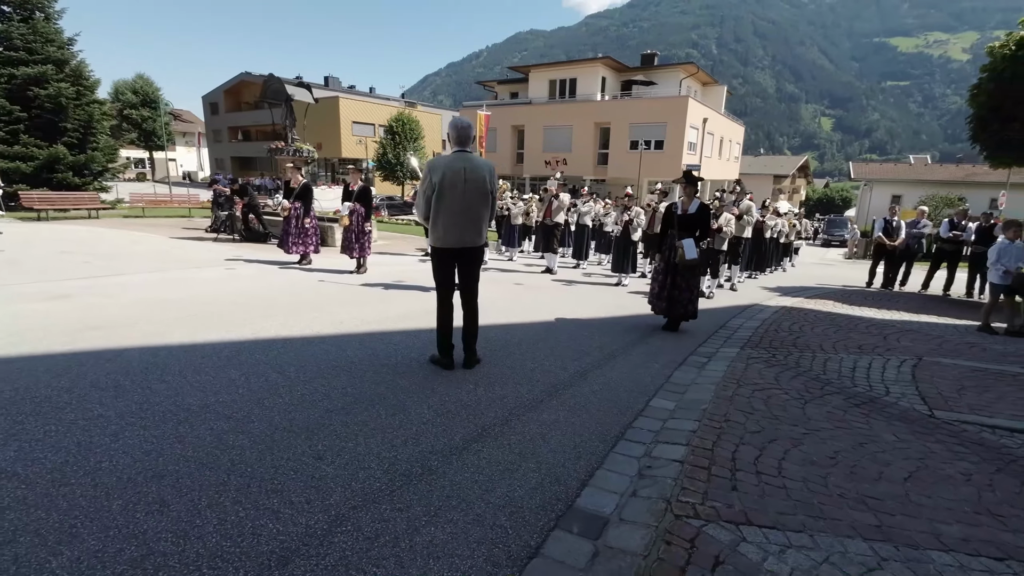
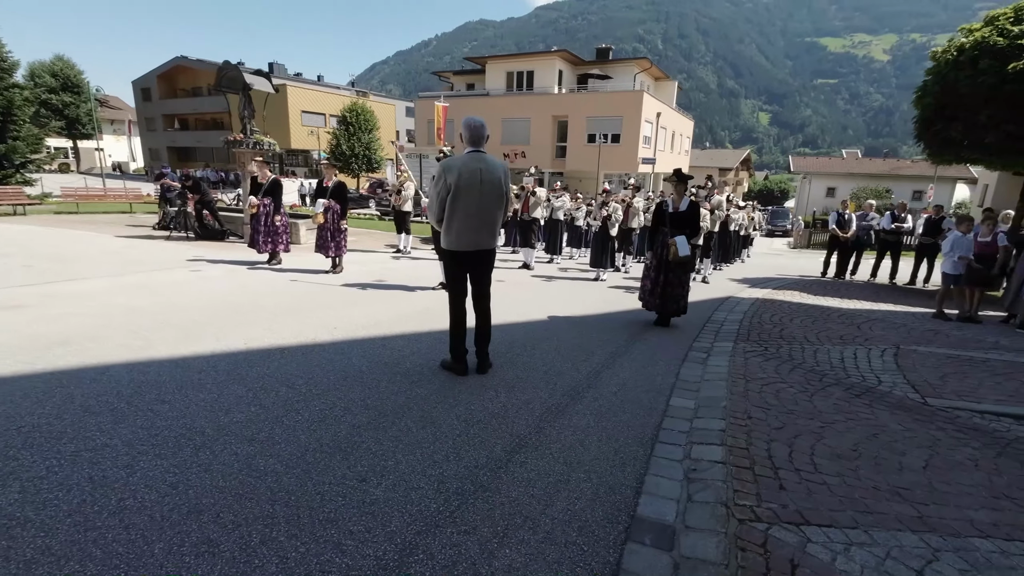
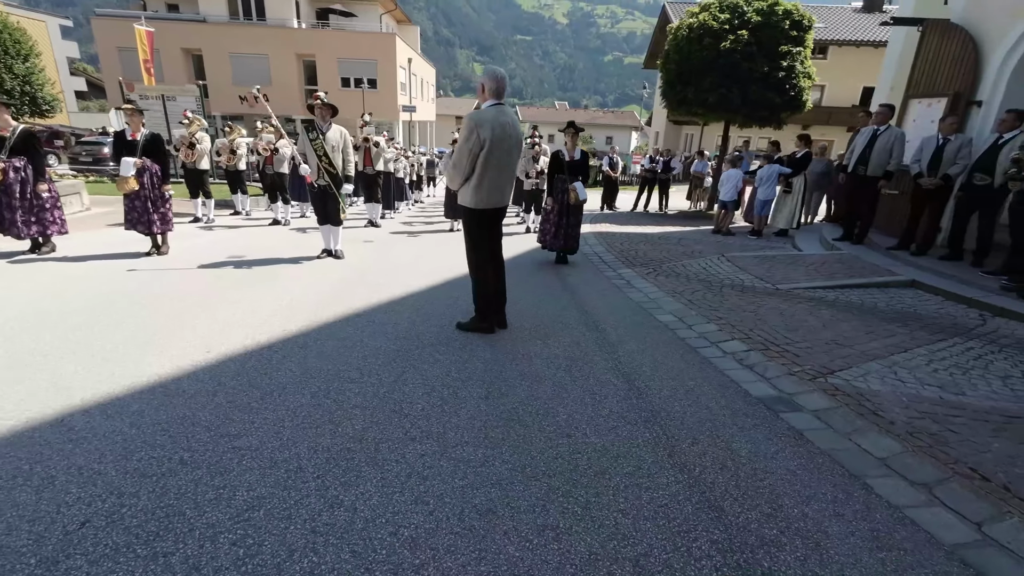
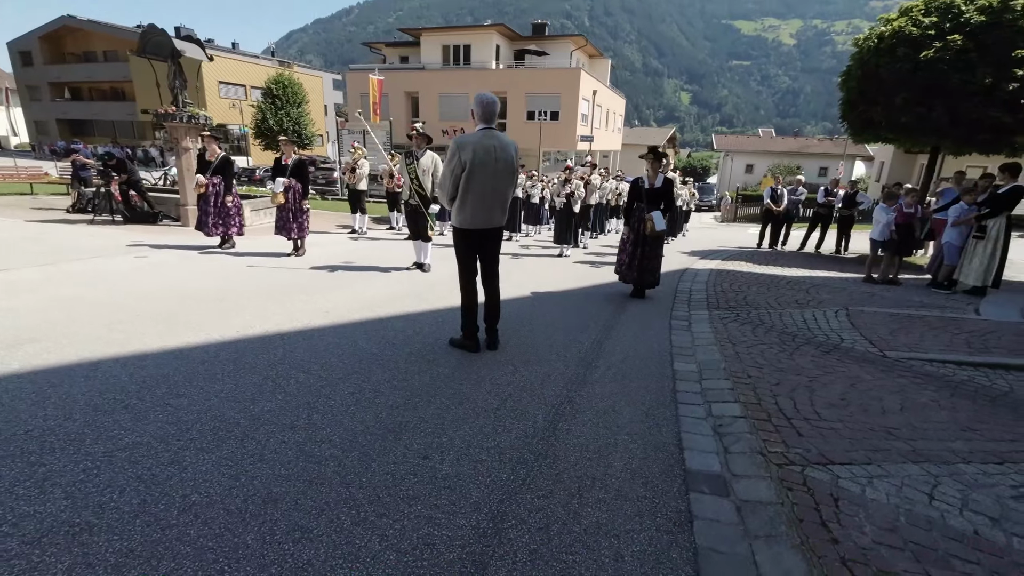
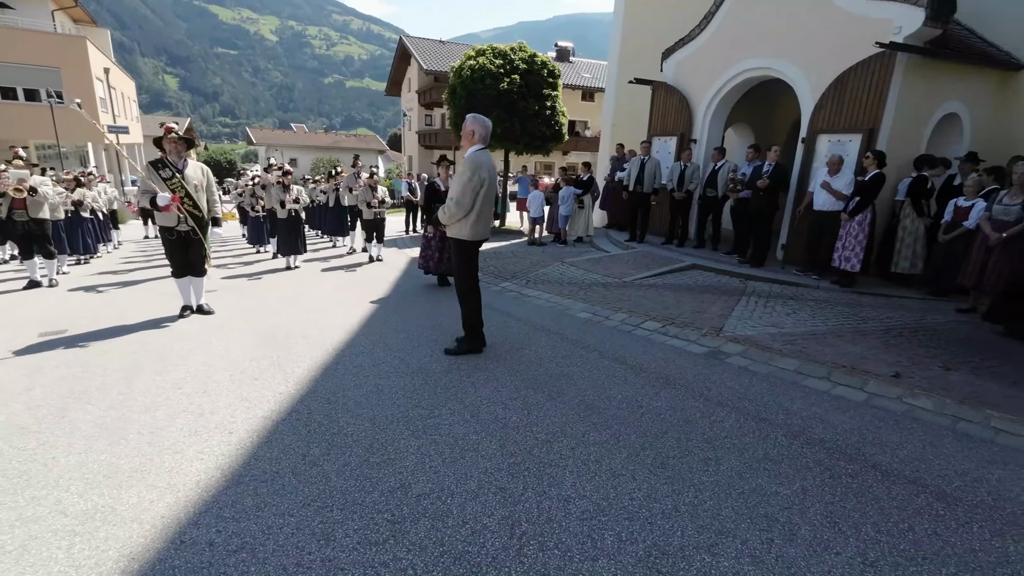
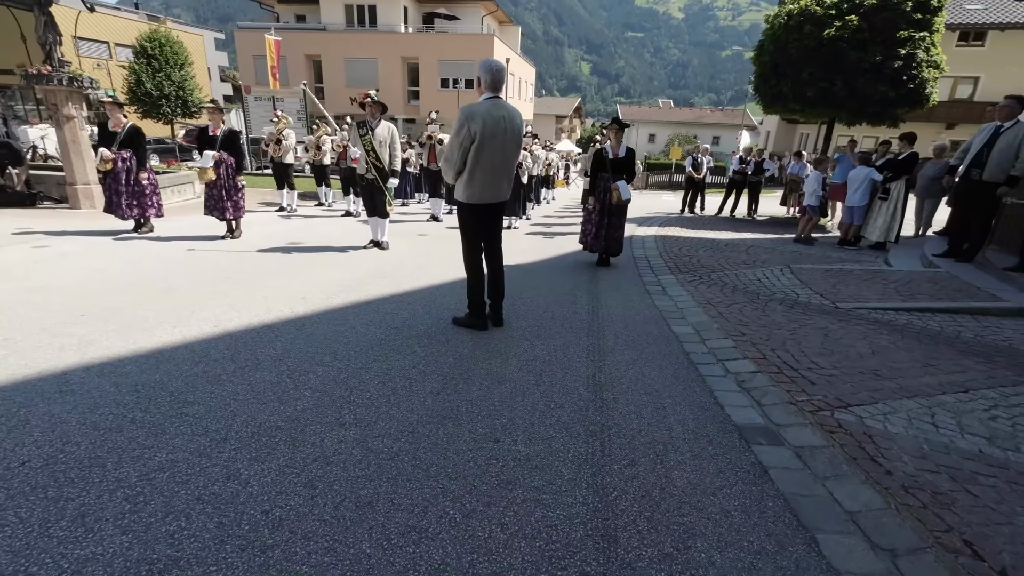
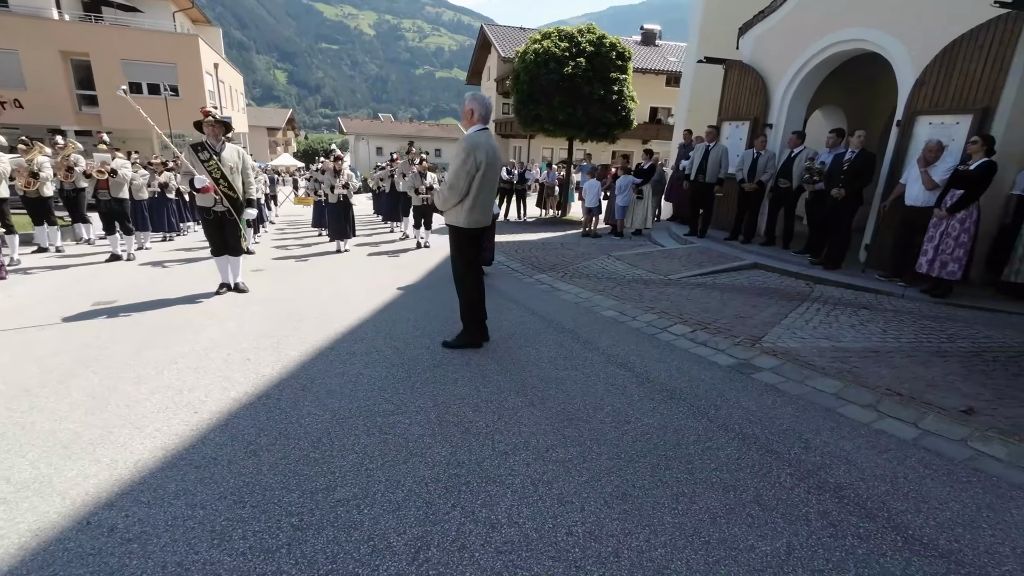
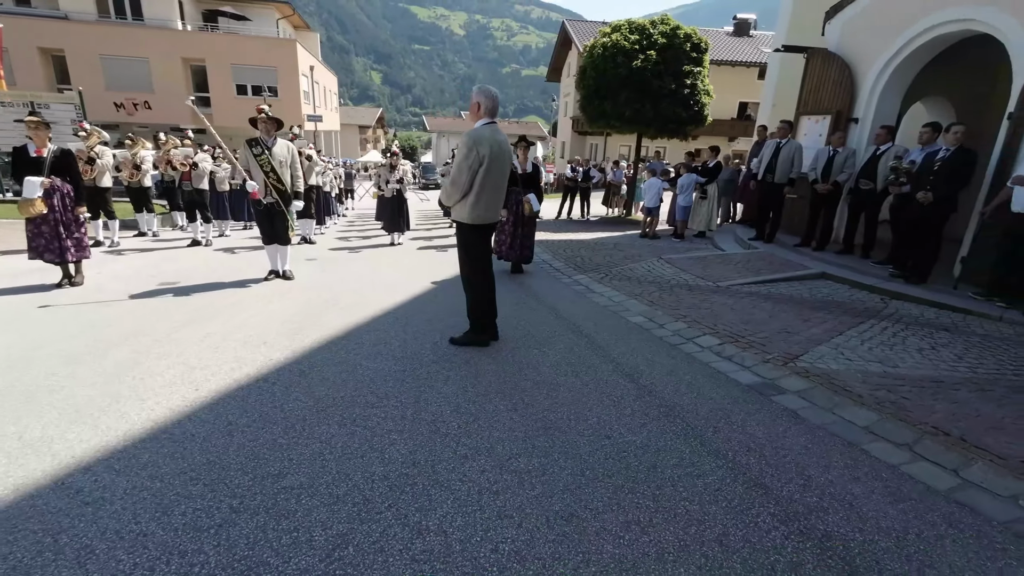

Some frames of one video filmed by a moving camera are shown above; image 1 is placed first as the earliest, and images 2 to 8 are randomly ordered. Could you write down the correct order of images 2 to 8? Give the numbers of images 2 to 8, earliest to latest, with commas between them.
2, 4, 6, 3, 8, 7, 5
